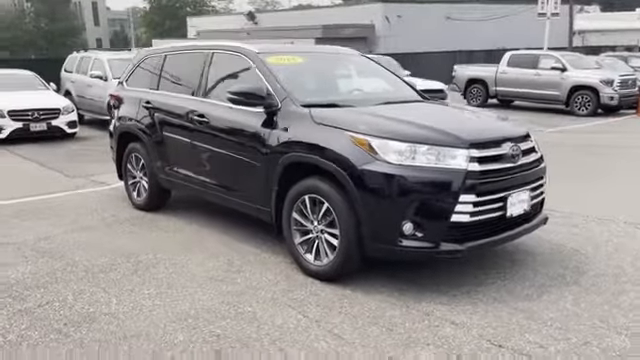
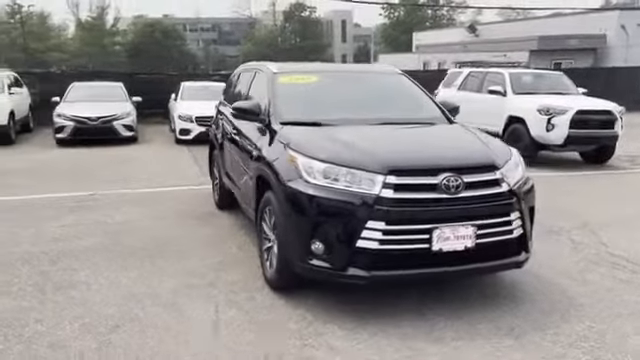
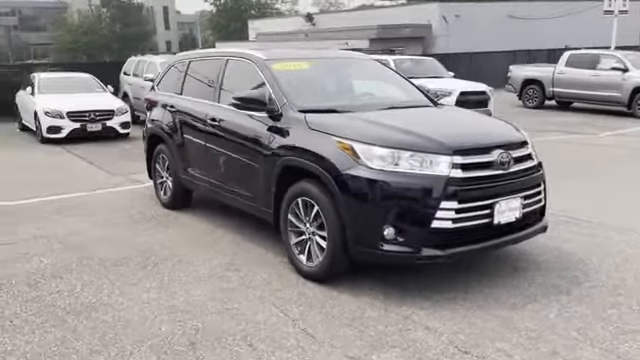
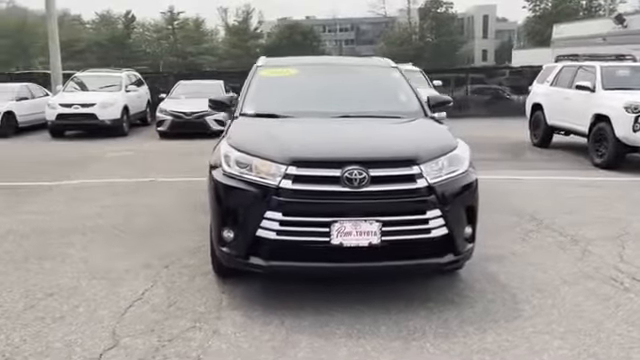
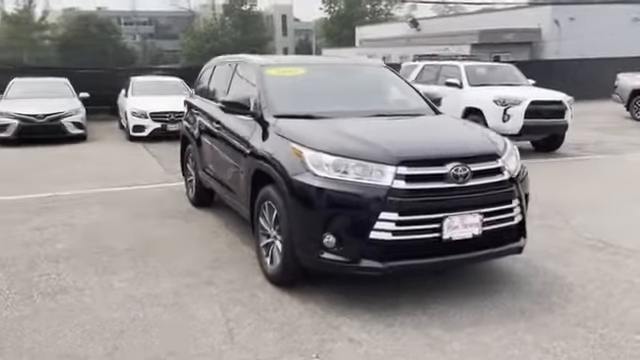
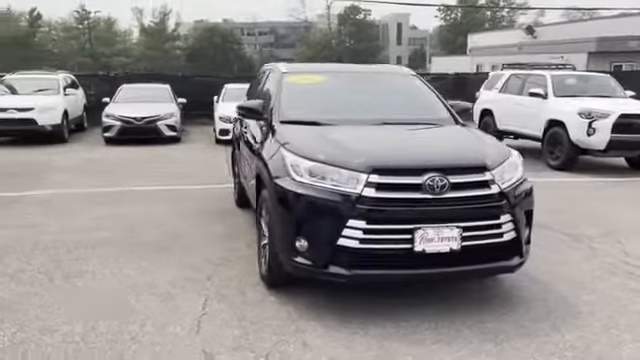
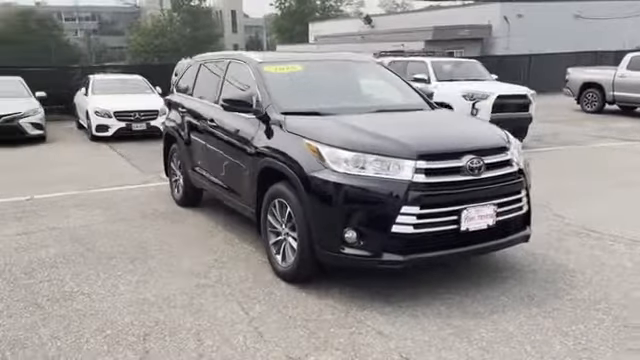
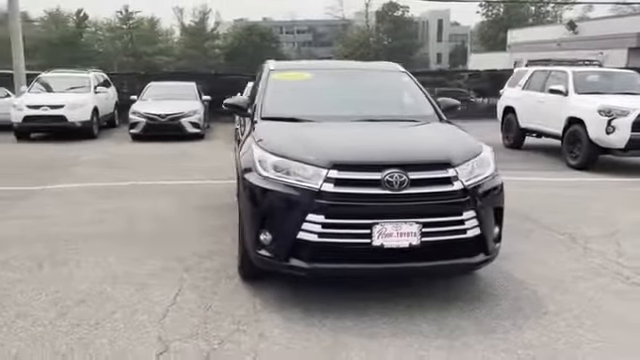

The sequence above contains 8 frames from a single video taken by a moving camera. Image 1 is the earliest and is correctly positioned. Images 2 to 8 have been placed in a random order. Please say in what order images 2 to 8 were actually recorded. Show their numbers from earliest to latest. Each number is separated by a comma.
3, 7, 5, 2, 6, 8, 4
